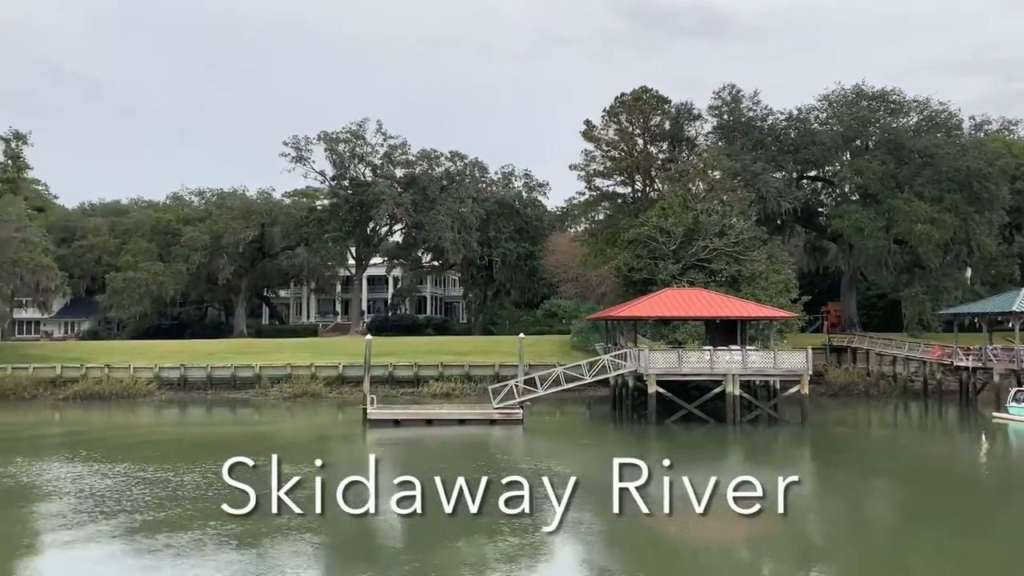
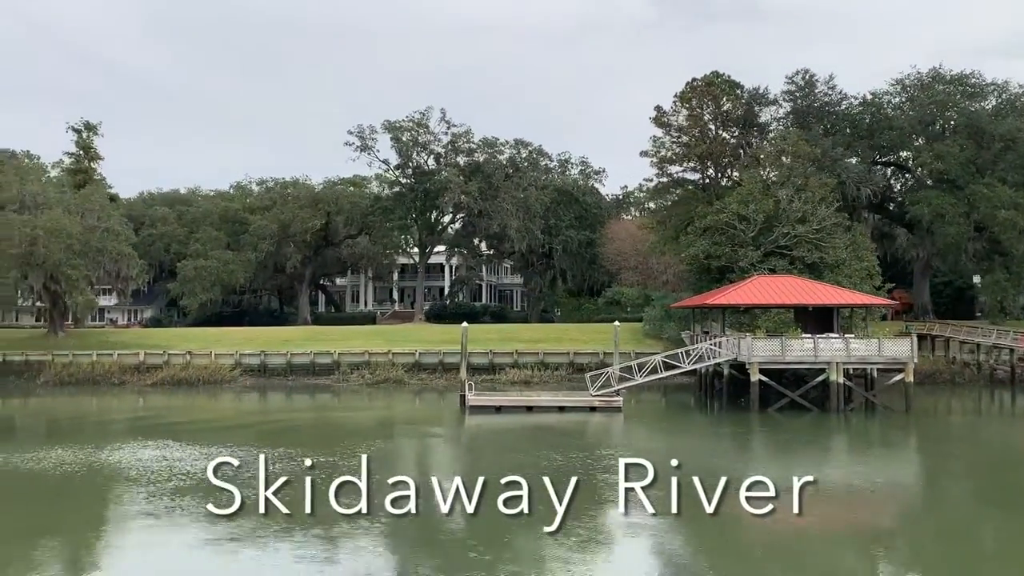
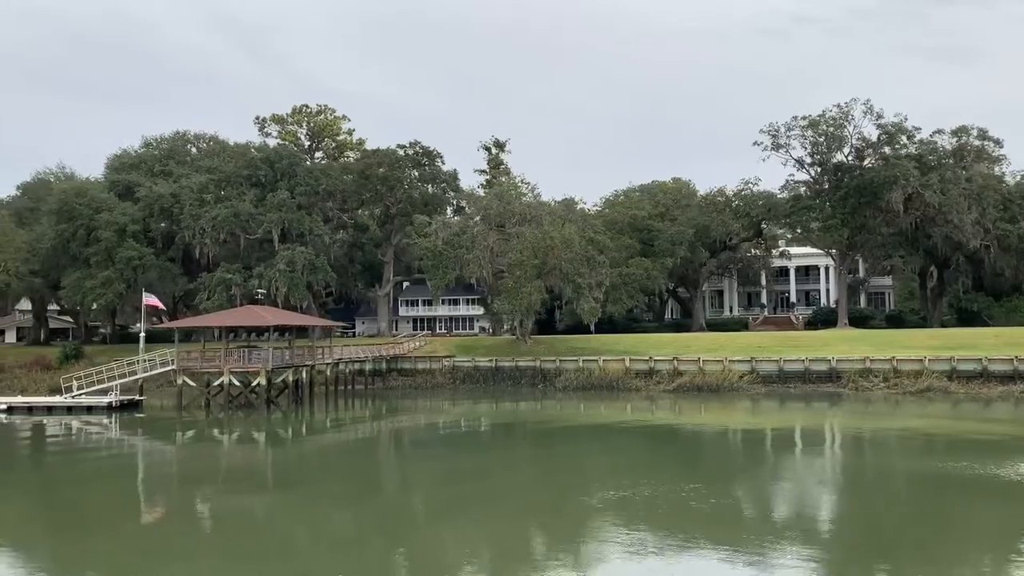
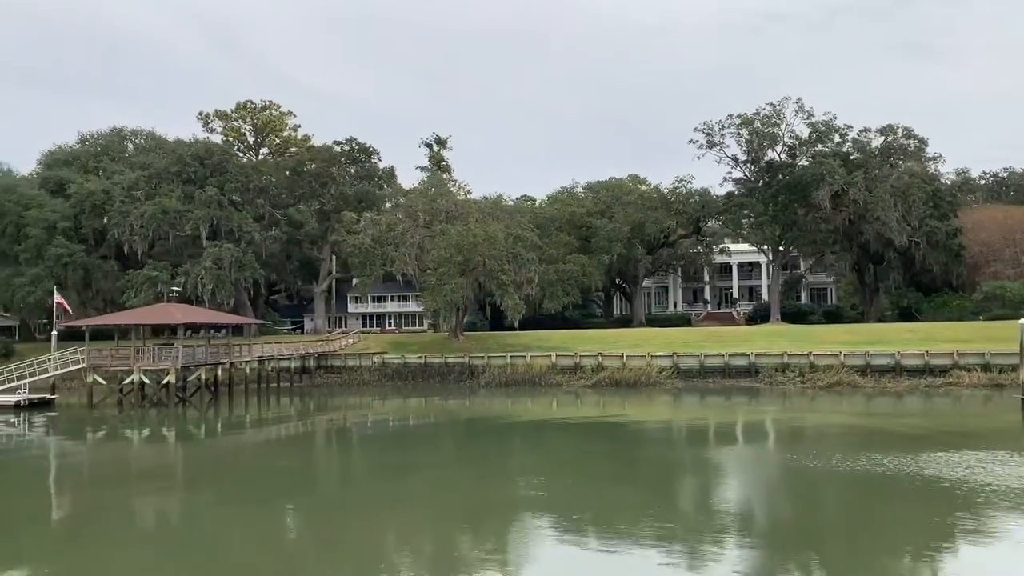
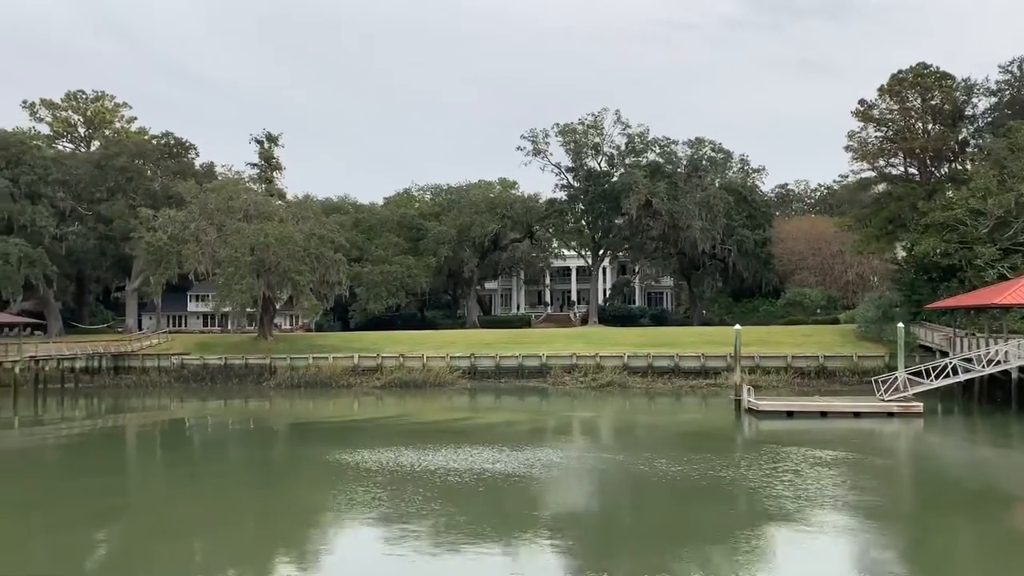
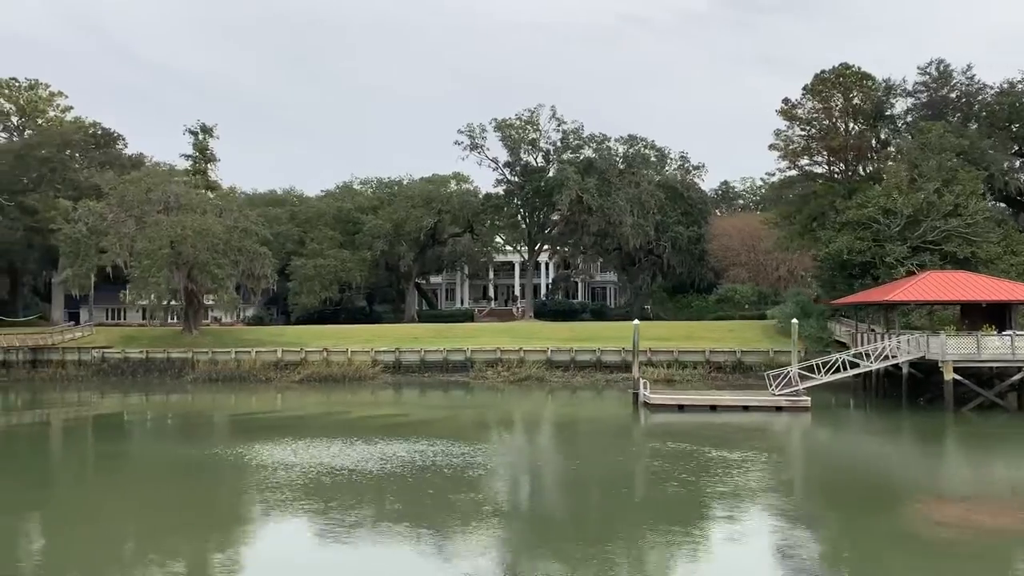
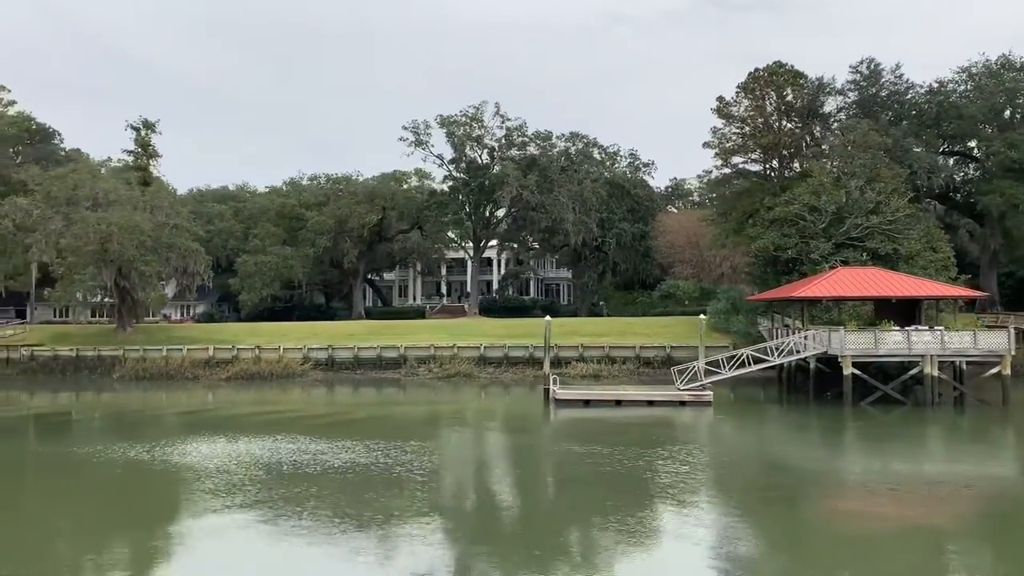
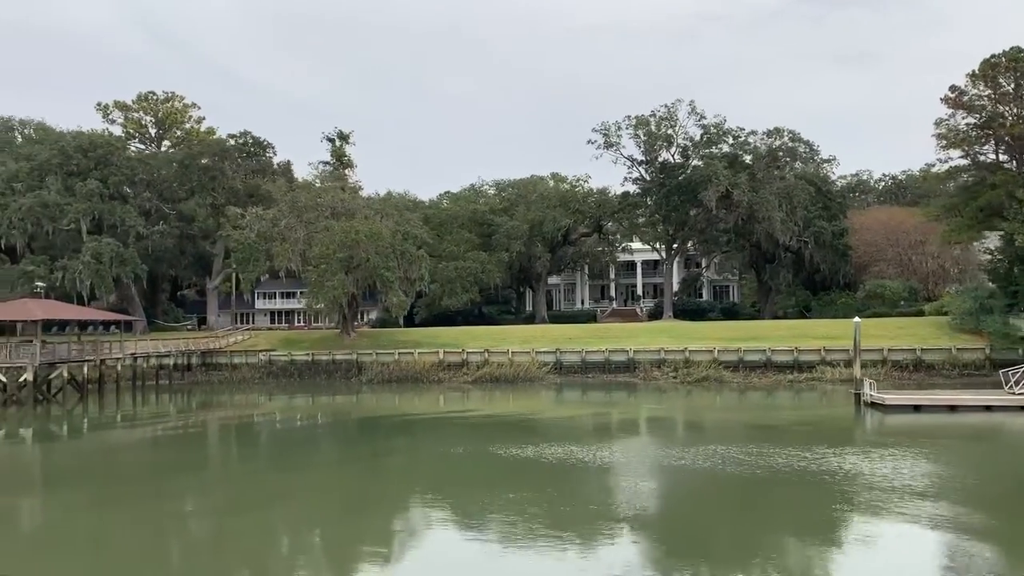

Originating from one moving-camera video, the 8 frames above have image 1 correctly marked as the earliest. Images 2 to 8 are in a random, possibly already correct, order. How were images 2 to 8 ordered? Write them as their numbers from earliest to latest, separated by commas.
2, 7, 6, 5, 8, 4, 3
